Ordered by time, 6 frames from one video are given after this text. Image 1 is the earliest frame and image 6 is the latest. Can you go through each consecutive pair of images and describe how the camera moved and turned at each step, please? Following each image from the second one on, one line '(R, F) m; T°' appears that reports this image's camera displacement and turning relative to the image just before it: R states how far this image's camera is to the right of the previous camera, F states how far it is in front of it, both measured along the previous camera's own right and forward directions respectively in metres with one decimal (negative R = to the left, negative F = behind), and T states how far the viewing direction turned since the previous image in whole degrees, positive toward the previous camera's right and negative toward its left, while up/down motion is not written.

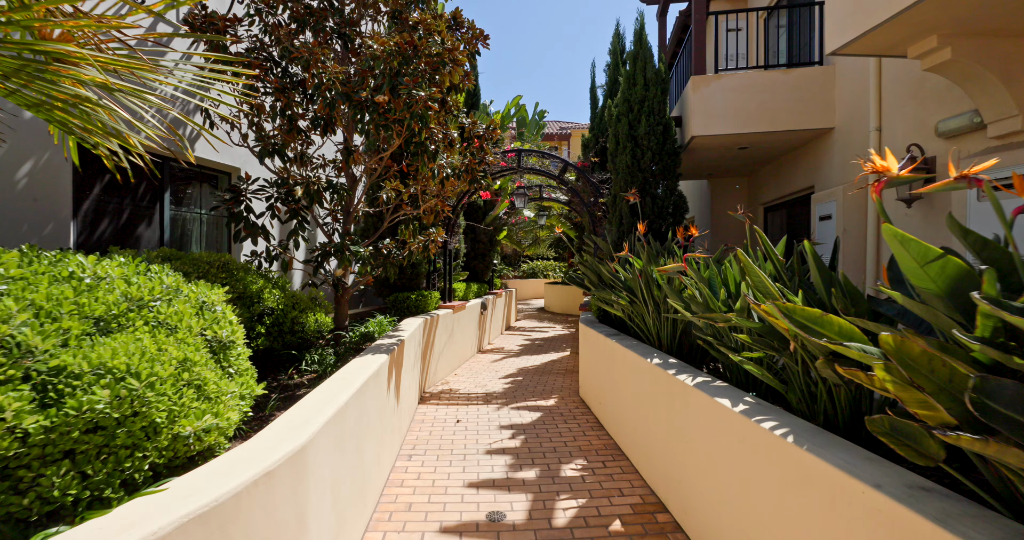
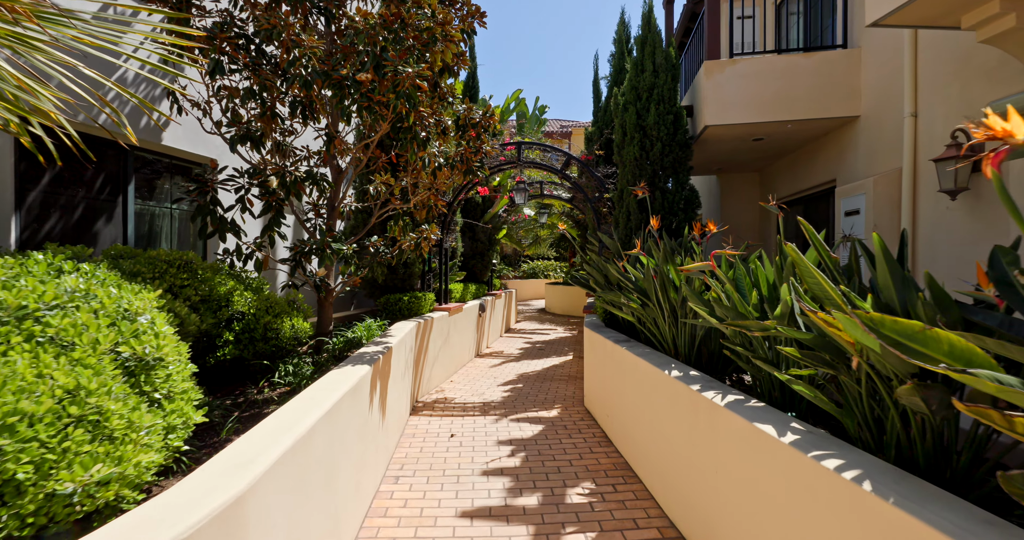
(0.0, +0.4) m; 0°
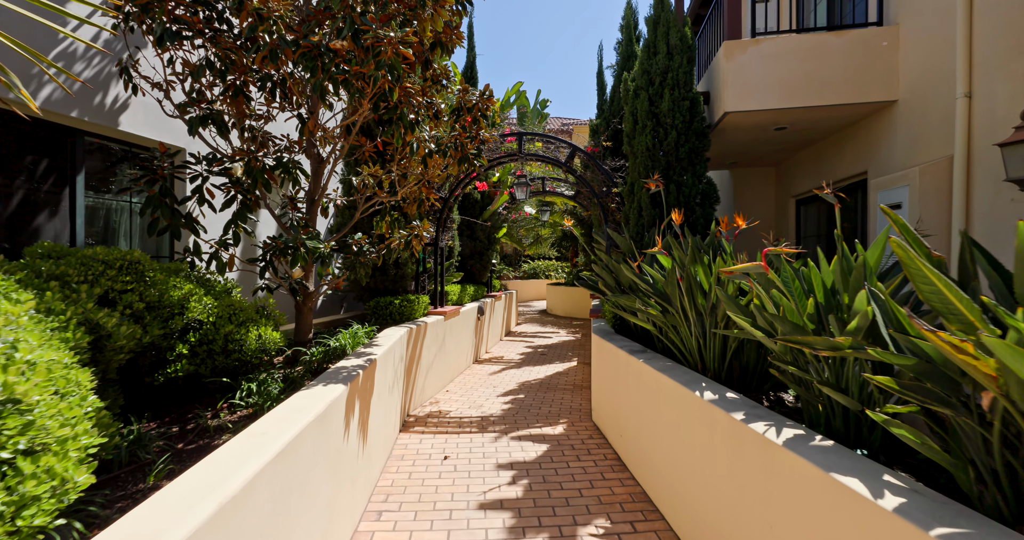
(0.0, +0.5) m; 0°
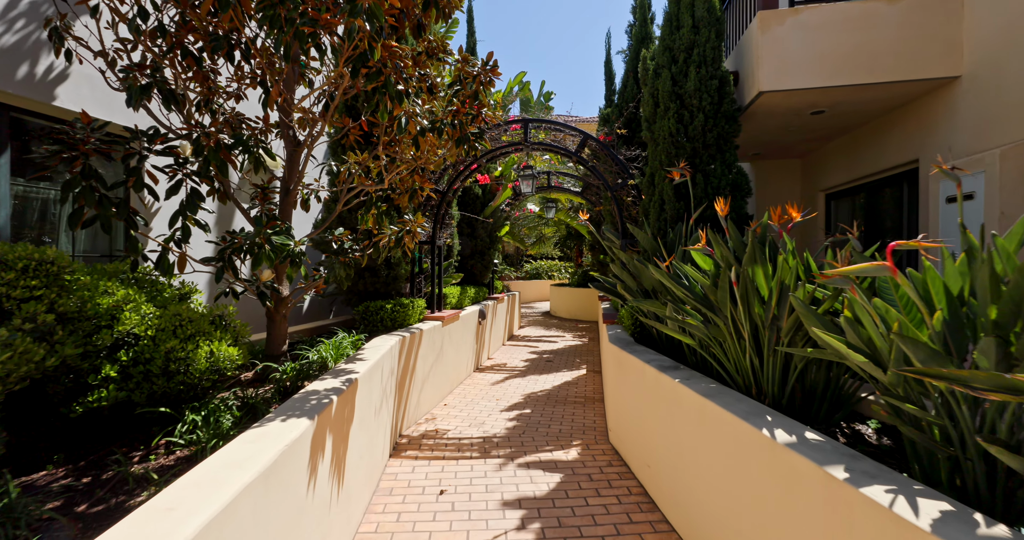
(0.0, +0.6) m; 0°
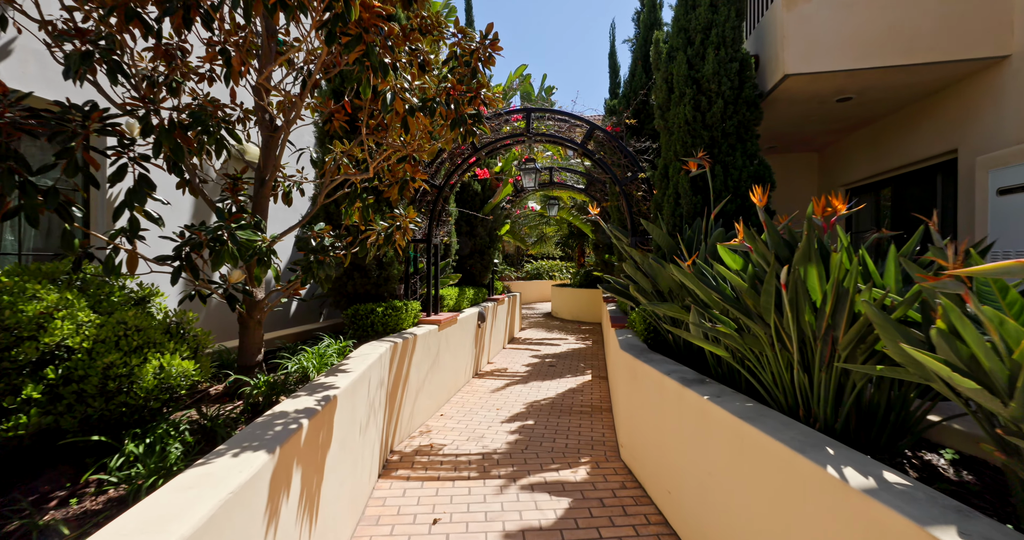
(0.0, +0.4) m; 0°
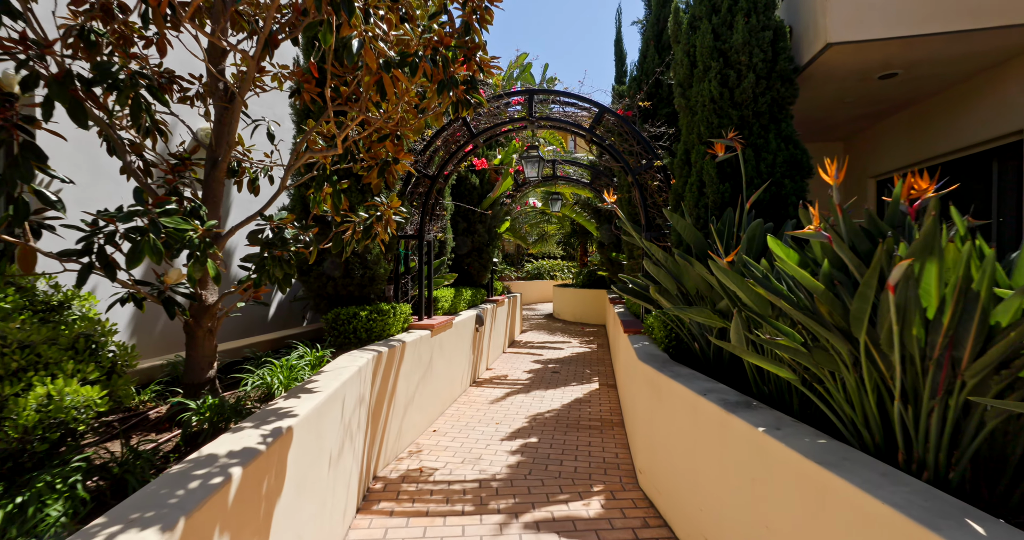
(0.0, +0.6) m; 0°
